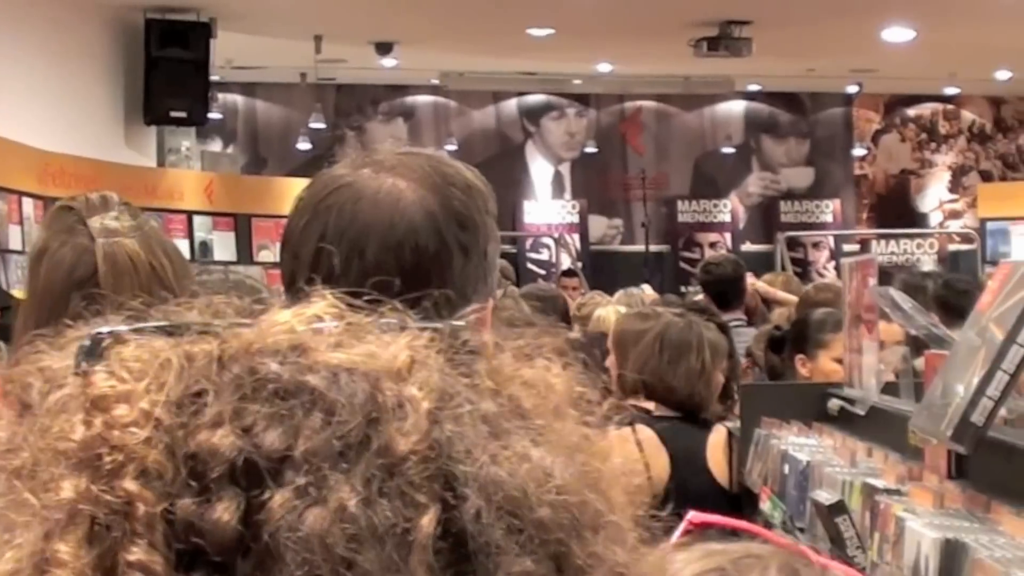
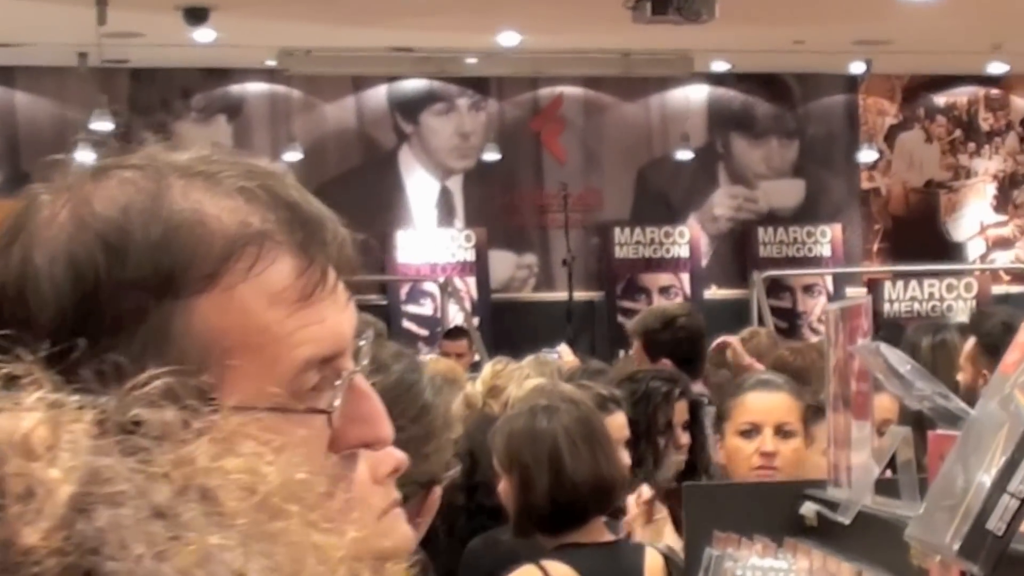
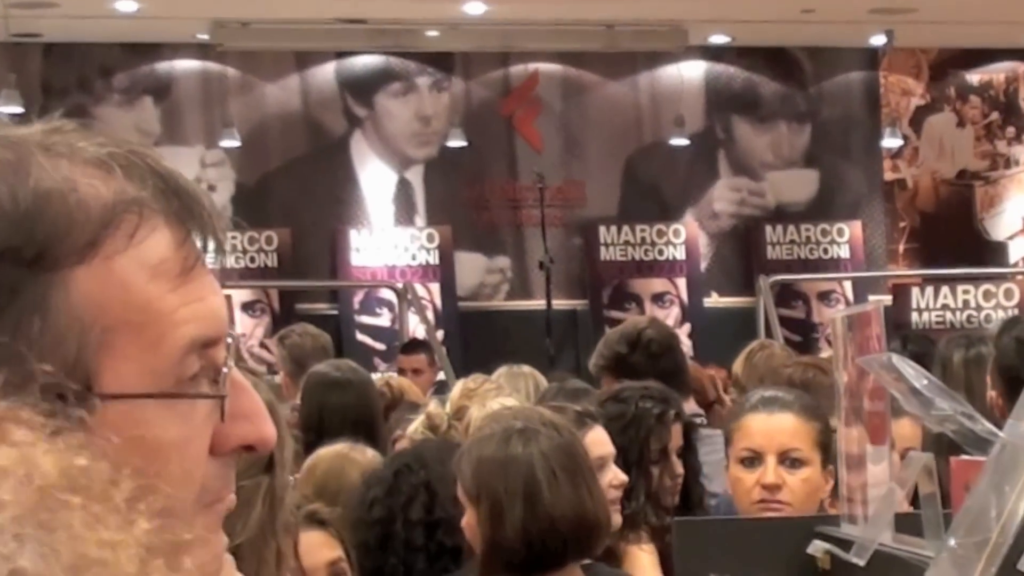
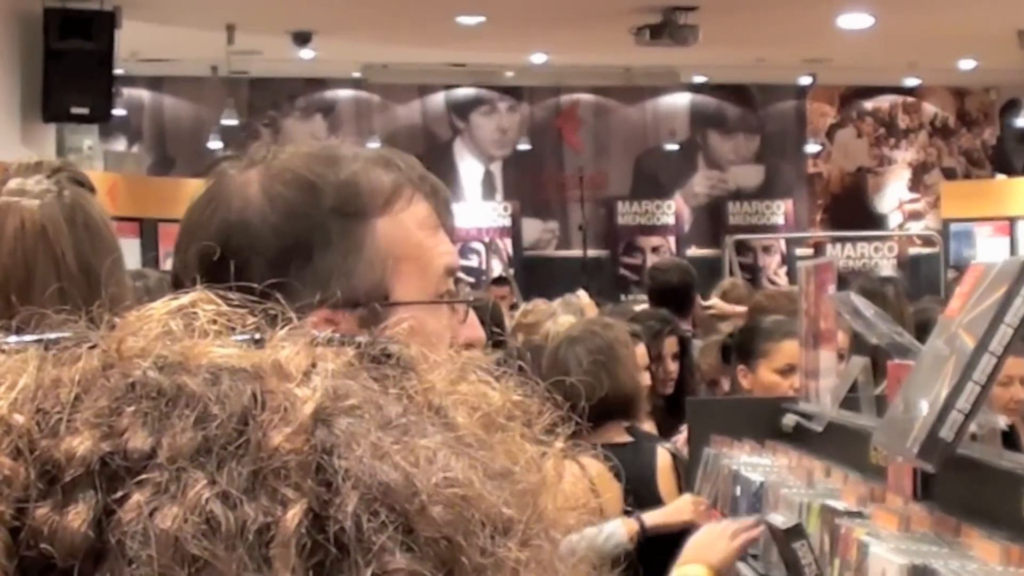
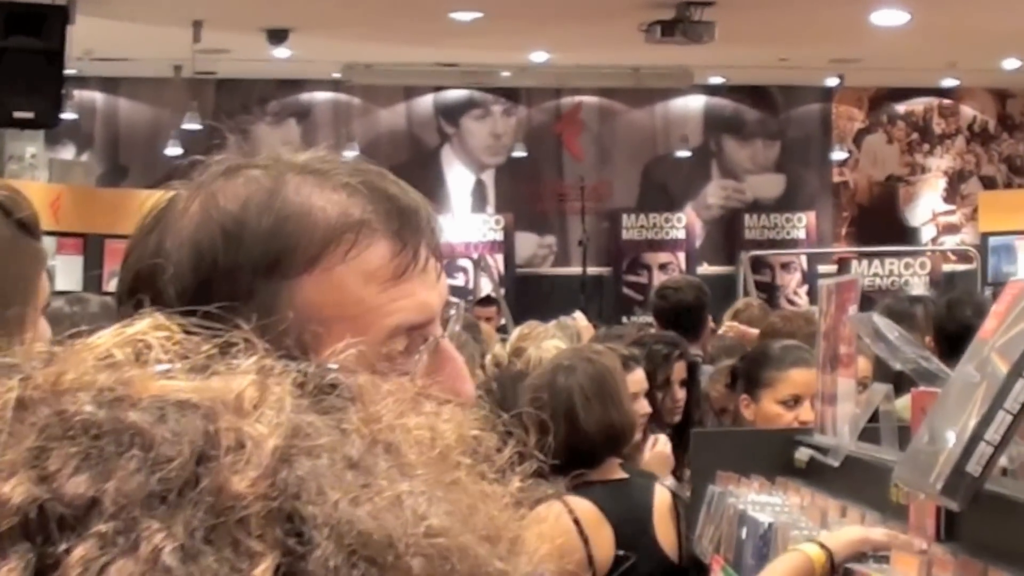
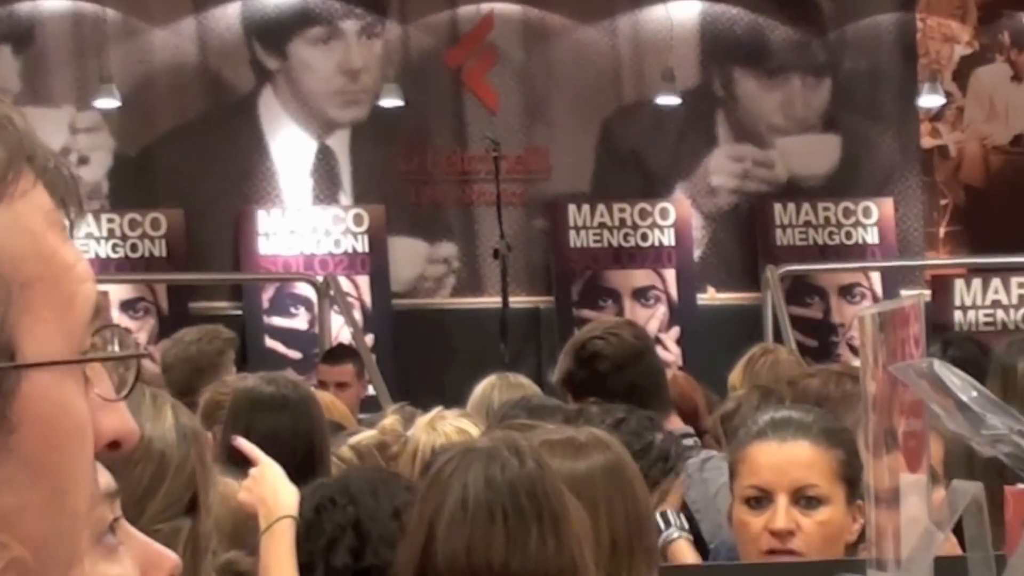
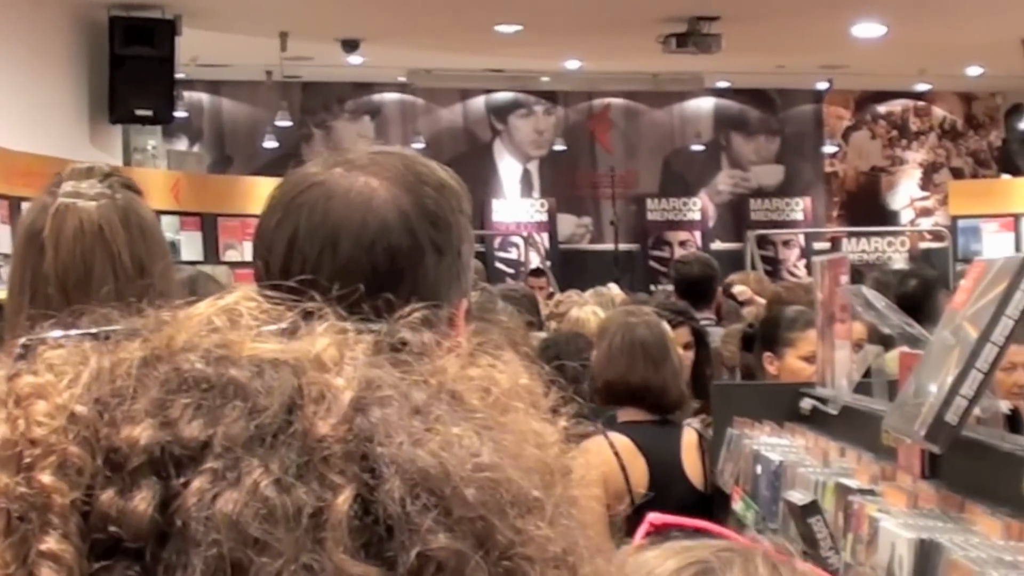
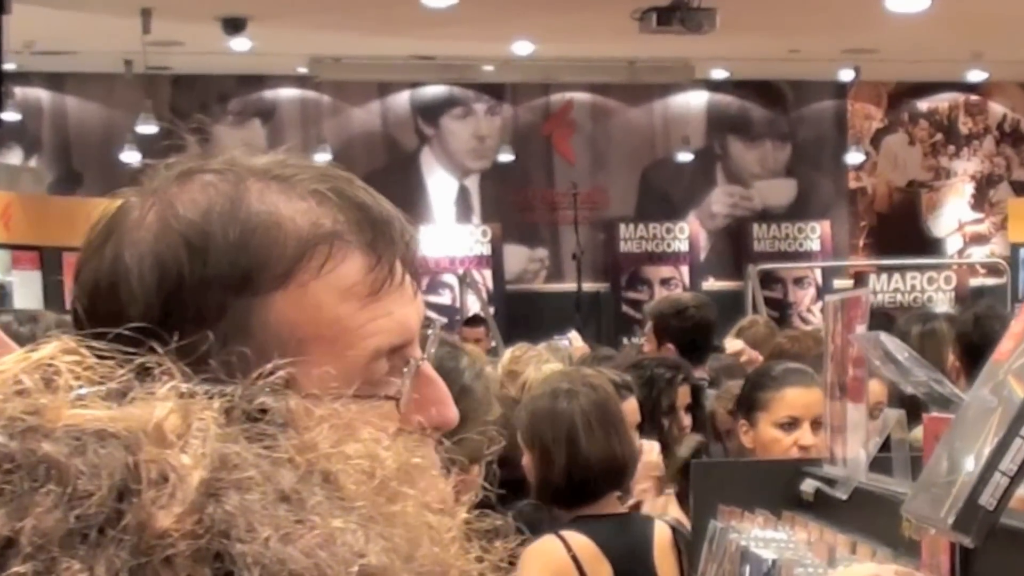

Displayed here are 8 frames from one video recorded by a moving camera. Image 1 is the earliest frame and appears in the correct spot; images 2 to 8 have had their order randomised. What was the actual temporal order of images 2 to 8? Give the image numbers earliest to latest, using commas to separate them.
7, 4, 5, 8, 2, 3, 6
